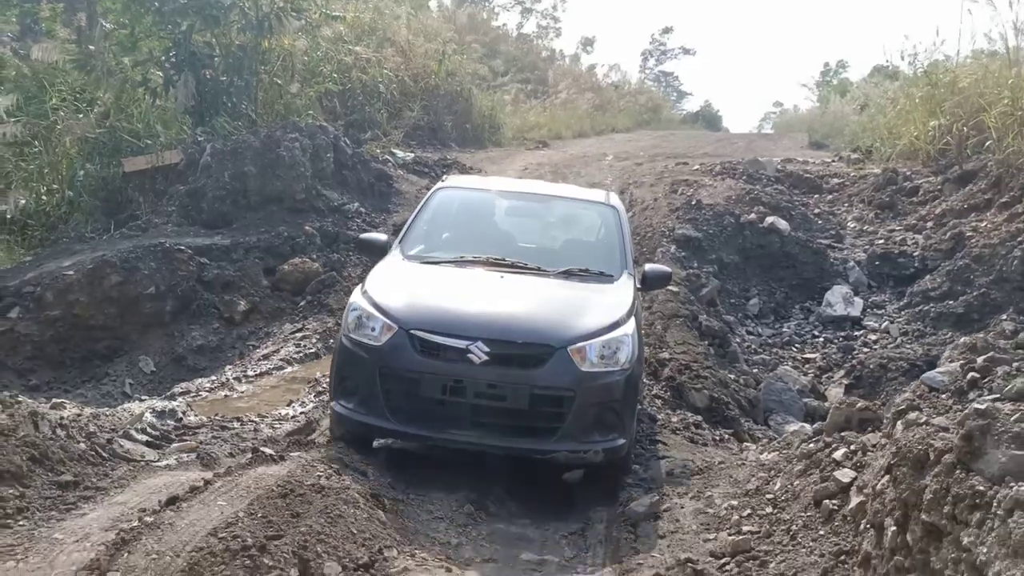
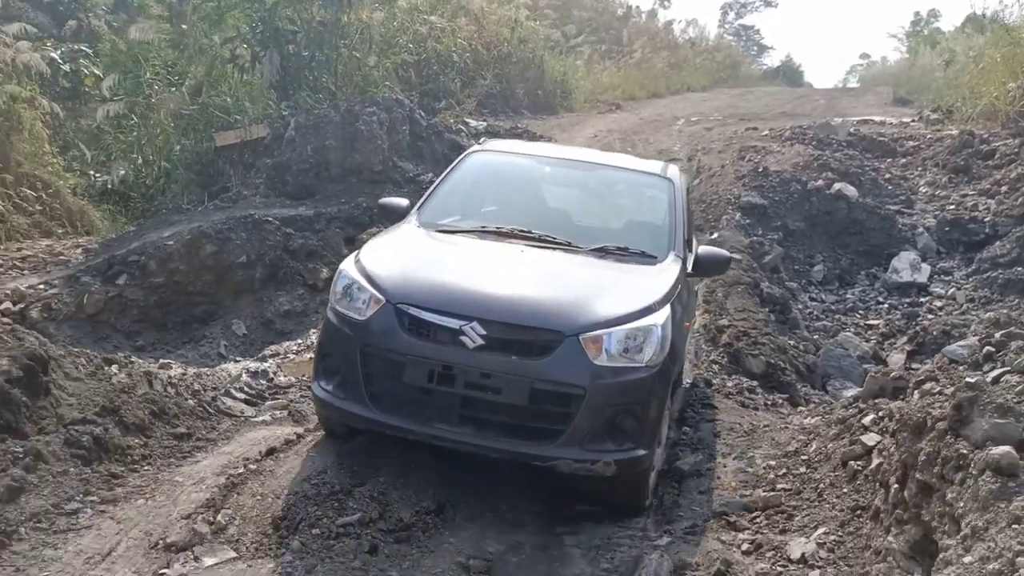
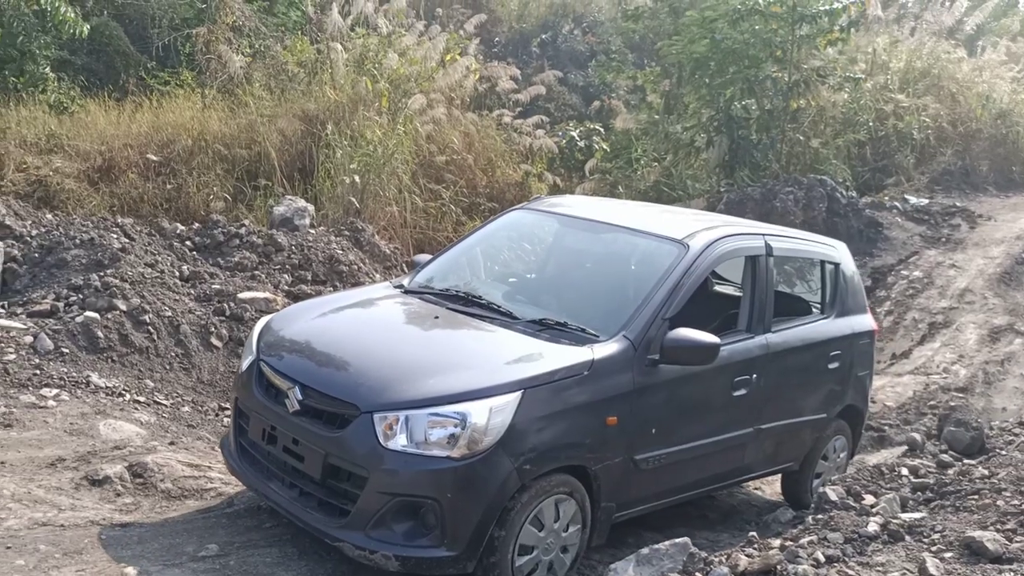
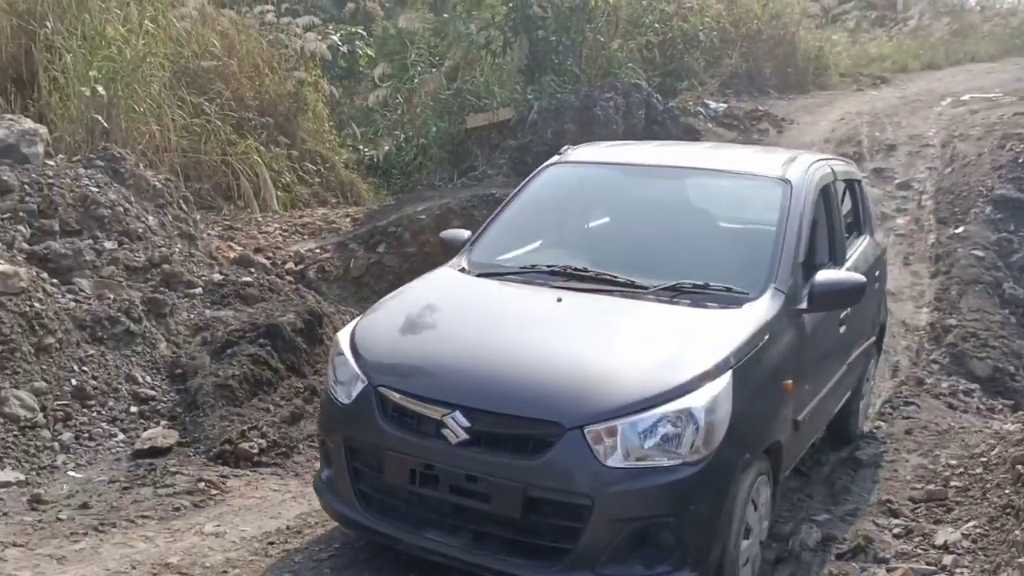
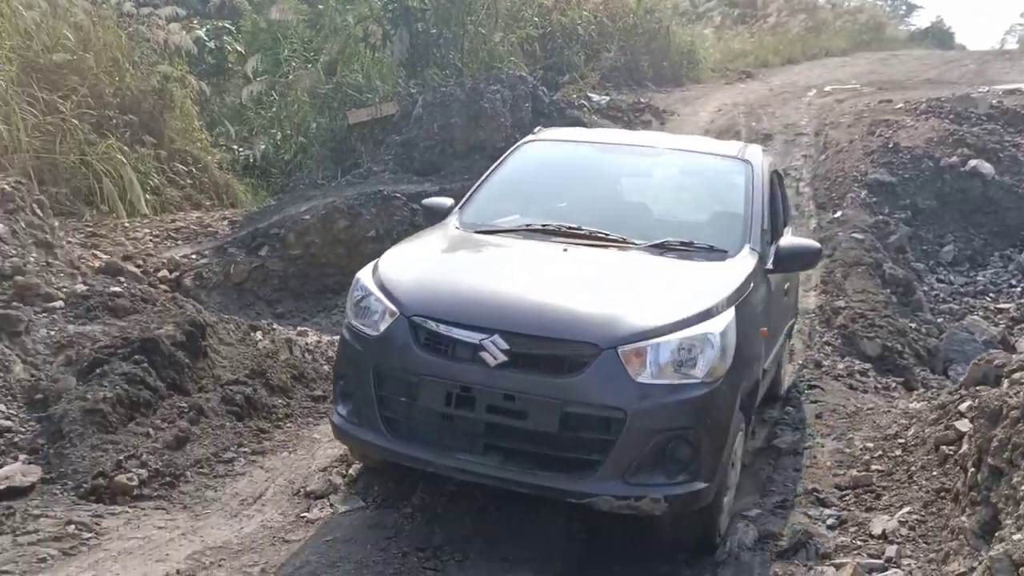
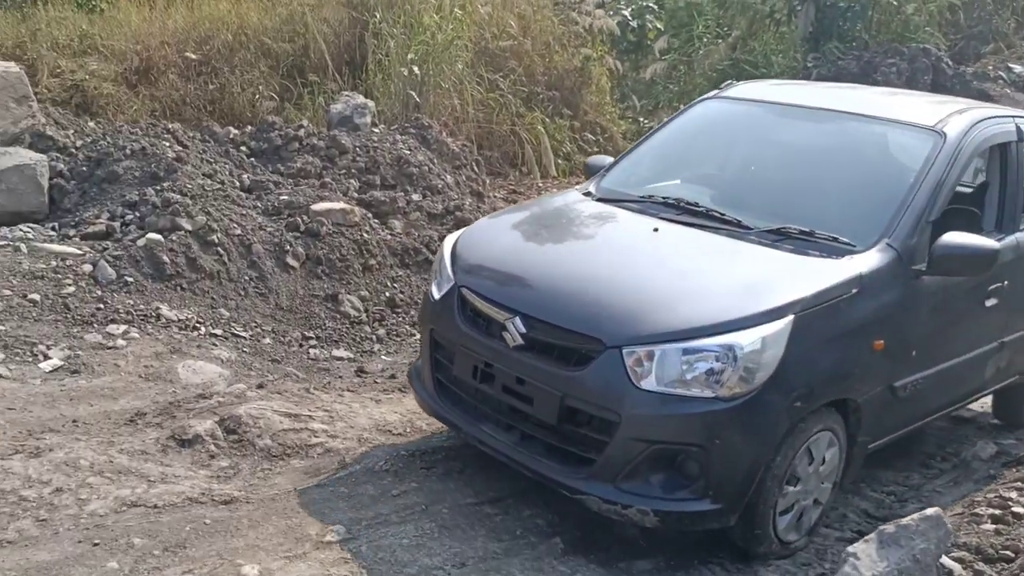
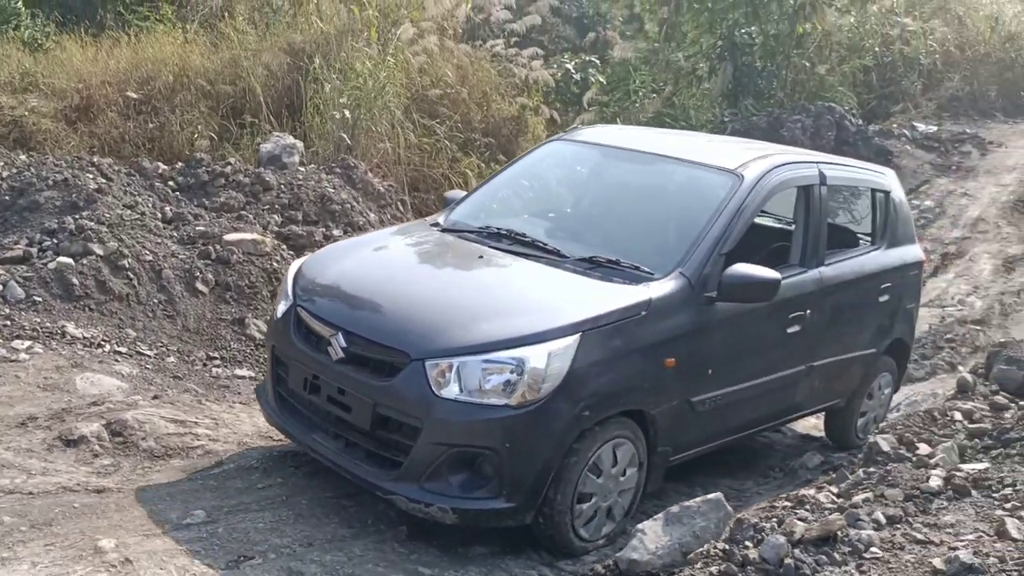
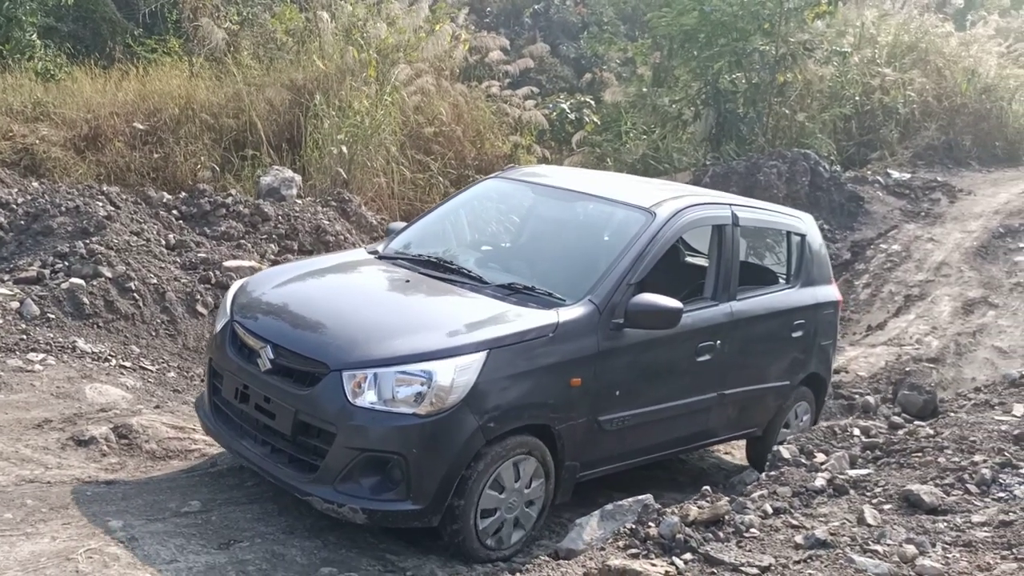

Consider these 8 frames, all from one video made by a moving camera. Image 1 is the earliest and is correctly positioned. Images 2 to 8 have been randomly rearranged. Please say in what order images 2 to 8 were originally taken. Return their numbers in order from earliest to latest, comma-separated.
2, 5, 4, 6, 7, 3, 8
